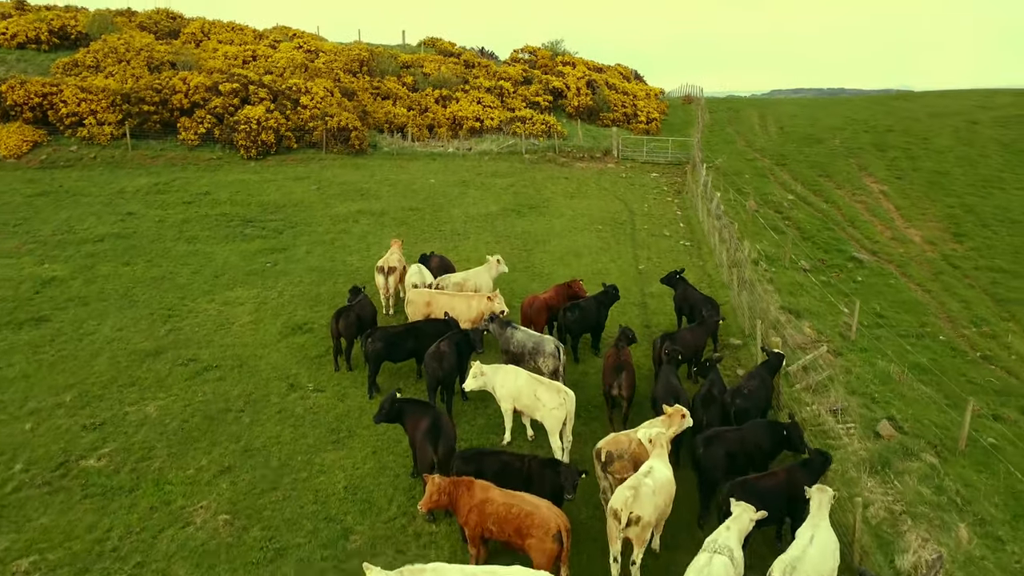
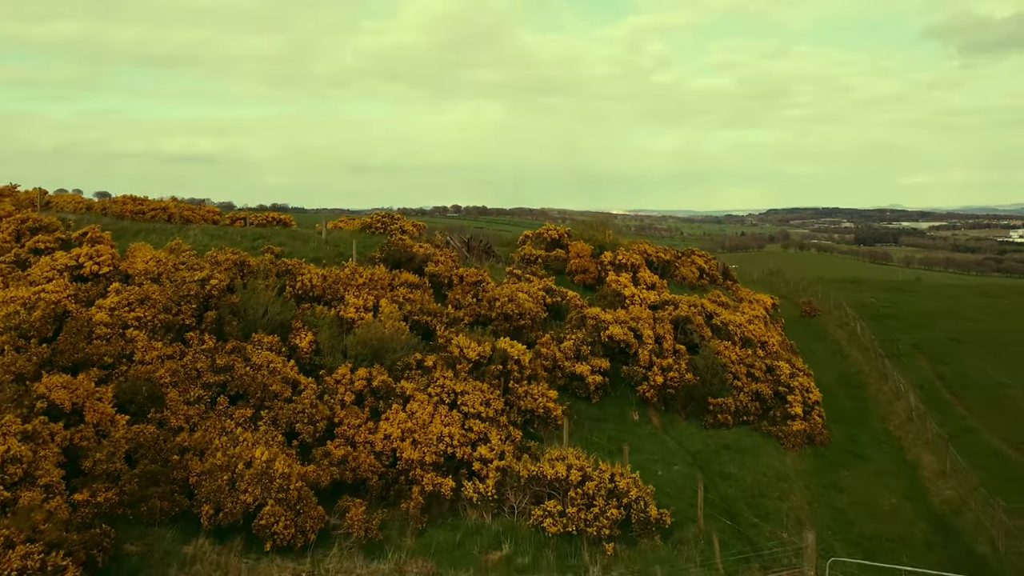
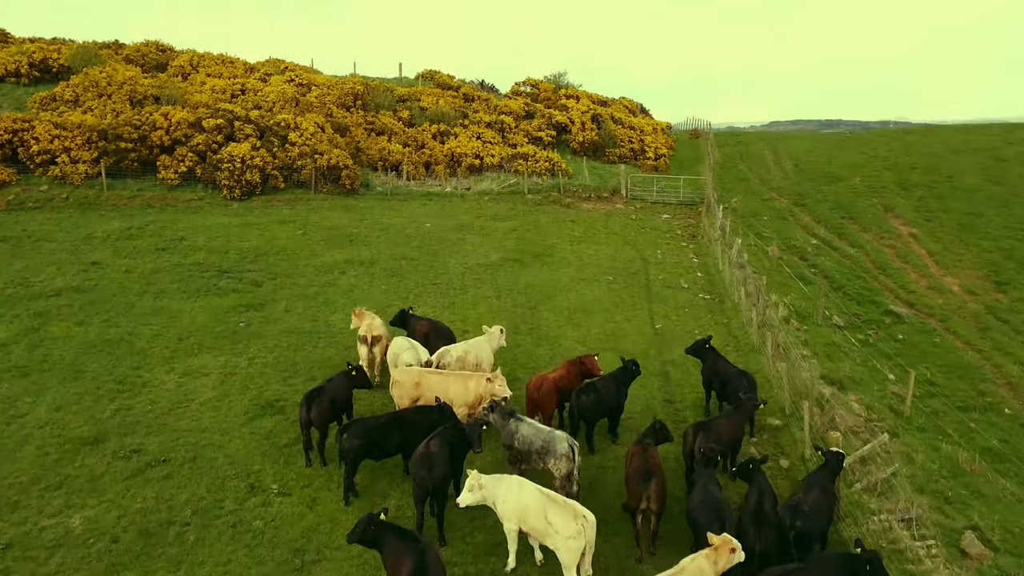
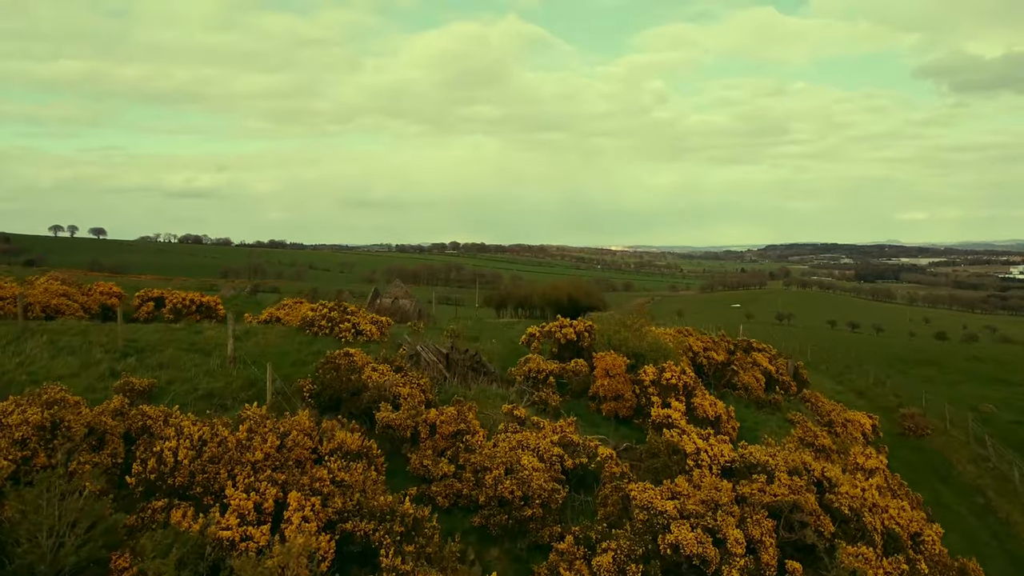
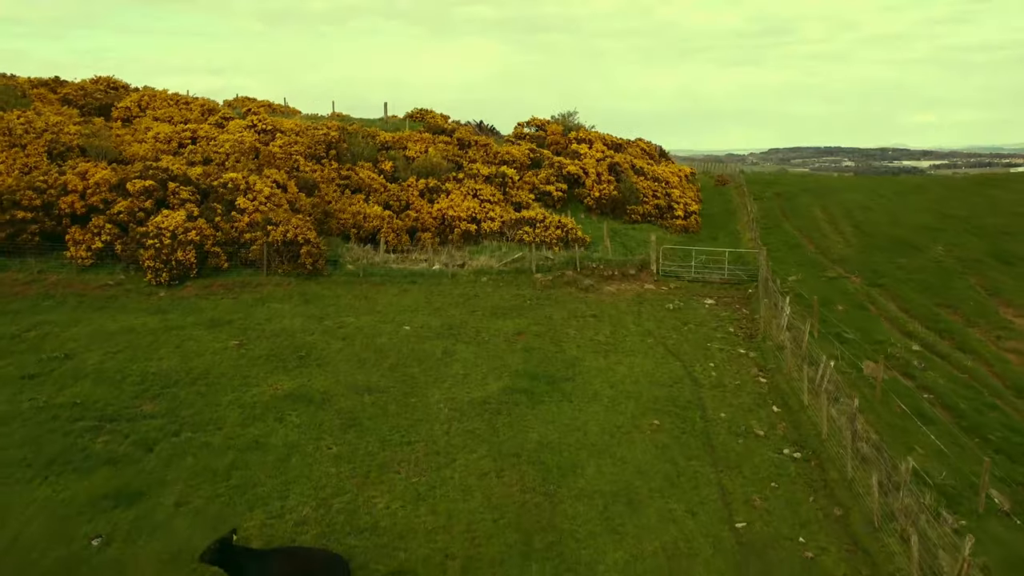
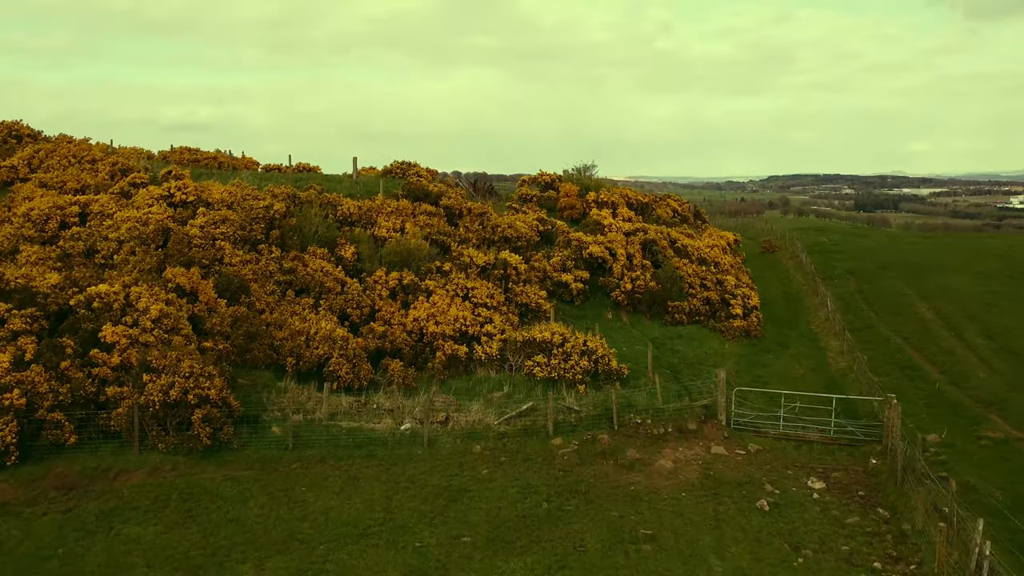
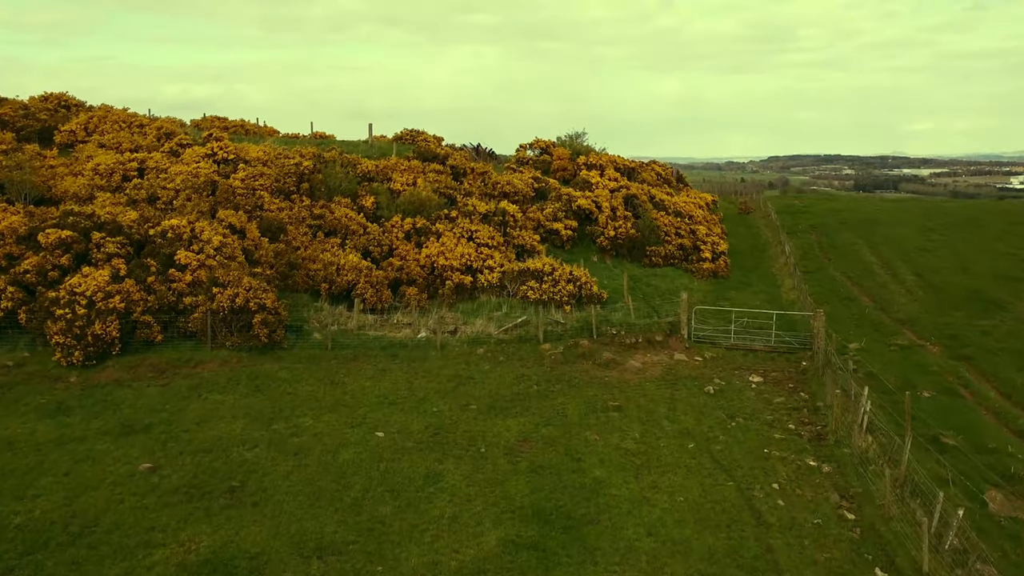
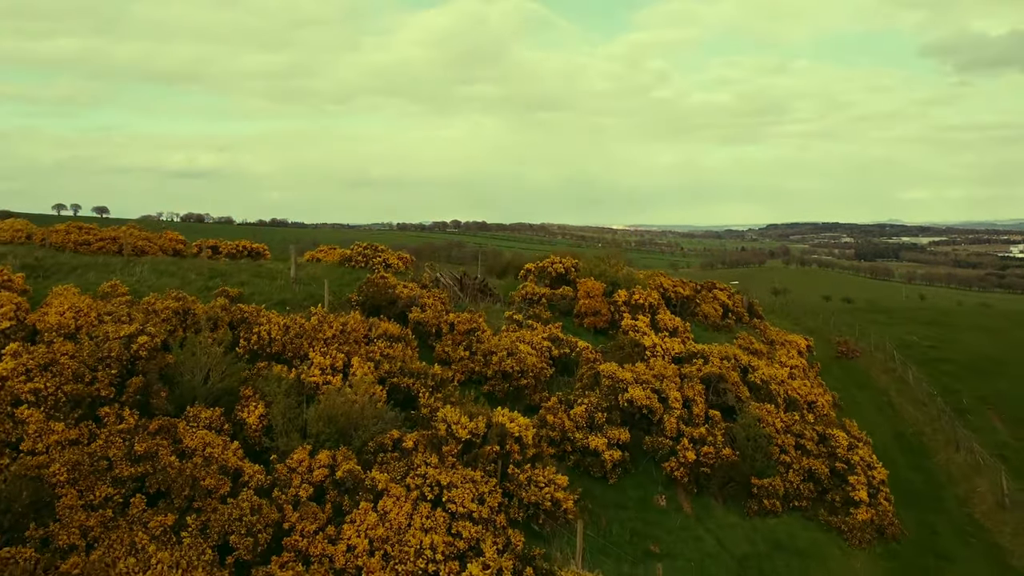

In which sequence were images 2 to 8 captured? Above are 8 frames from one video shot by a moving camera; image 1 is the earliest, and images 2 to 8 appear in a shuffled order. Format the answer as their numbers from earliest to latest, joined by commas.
3, 5, 7, 6, 2, 8, 4
